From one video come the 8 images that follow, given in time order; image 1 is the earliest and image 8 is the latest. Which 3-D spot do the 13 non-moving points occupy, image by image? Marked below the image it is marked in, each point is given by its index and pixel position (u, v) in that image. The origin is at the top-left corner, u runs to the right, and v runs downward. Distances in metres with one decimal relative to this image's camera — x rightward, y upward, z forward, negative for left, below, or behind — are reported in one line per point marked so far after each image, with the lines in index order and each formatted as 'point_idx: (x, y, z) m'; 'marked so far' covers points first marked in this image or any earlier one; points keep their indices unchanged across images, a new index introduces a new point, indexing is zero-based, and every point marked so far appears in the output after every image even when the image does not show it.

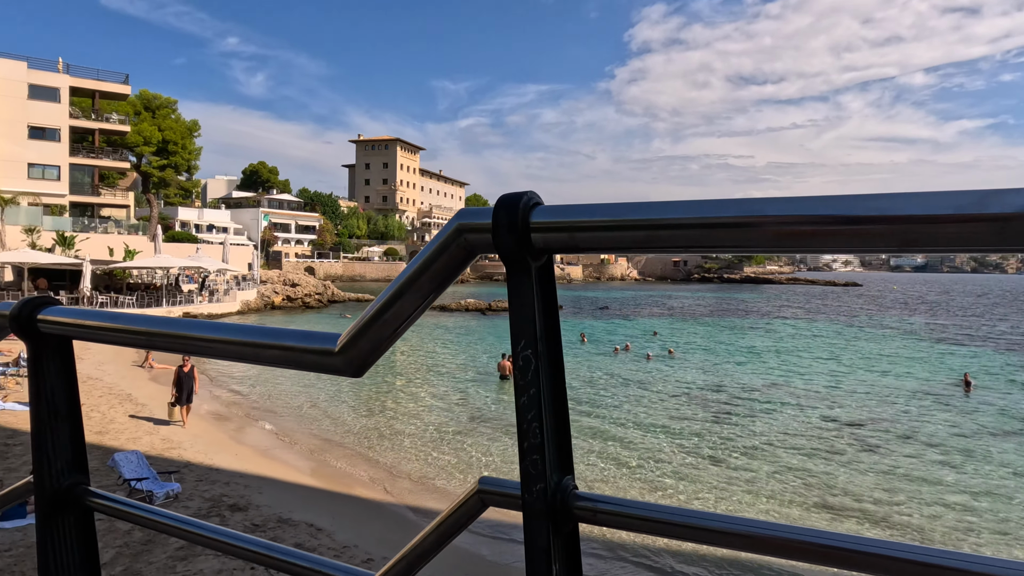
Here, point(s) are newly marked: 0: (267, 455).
0: (-5.0, -3.4, +13.6) m
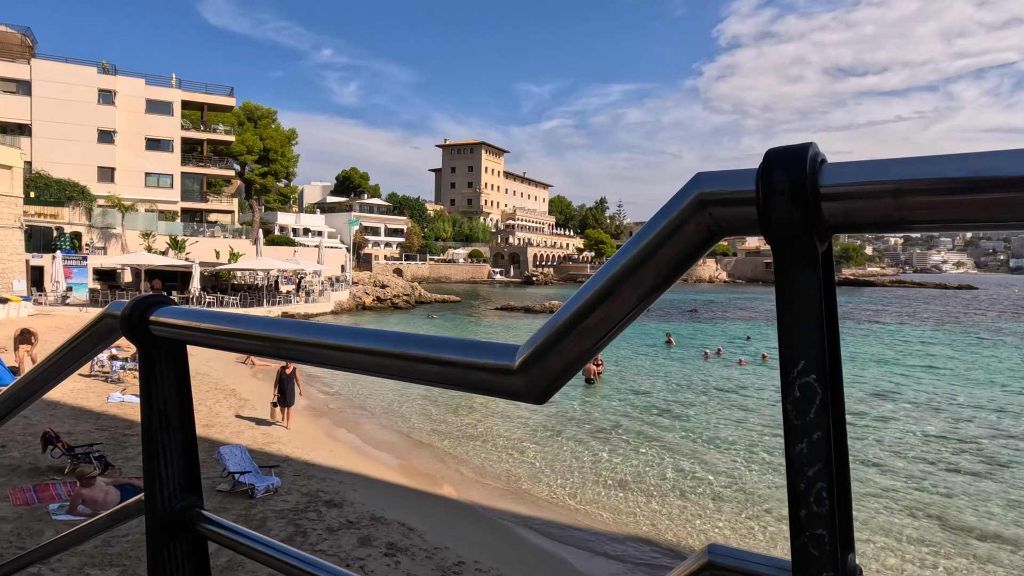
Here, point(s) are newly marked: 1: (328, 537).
0: (-3.1, -3.4, +13.9) m
1: (-2.4, -3.2, +8.6) m
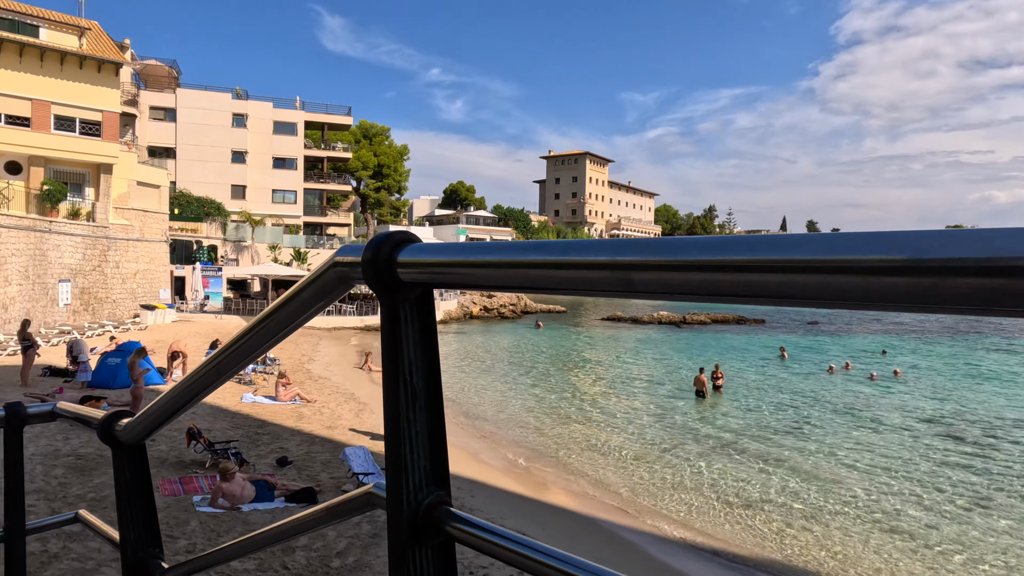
0: (-0.7, -3.5, +13.9) m
1: (-0.8, -3.3, +8.6) m
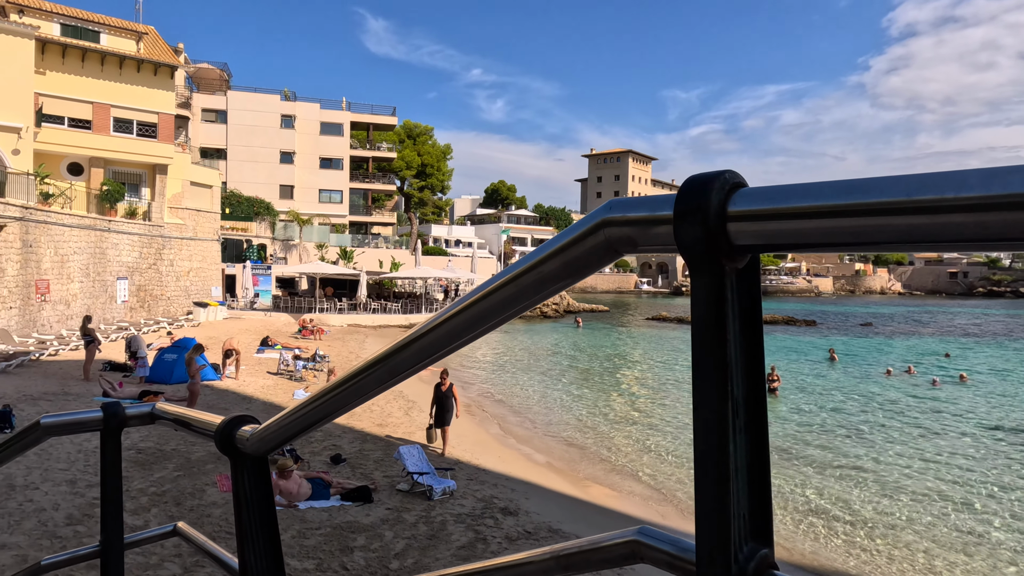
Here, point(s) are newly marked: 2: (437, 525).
0: (+0.3, -3.5, +13.7) m
1: (0.0, -3.2, +8.4) m
2: (-1.0, -3.1, +8.9) m
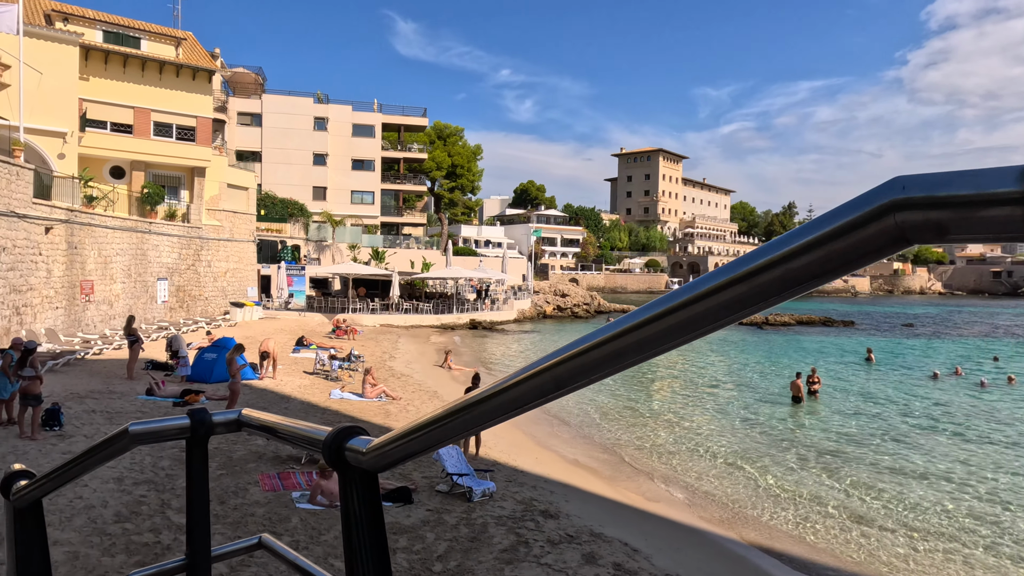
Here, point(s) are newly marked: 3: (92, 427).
0: (+1.1, -3.5, +13.5) m
1: (+0.5, -3.2, +8.2) m
2: (-0.4, -3.1, +8.8) m
3: (-7.4, -2.5, +11.8) m
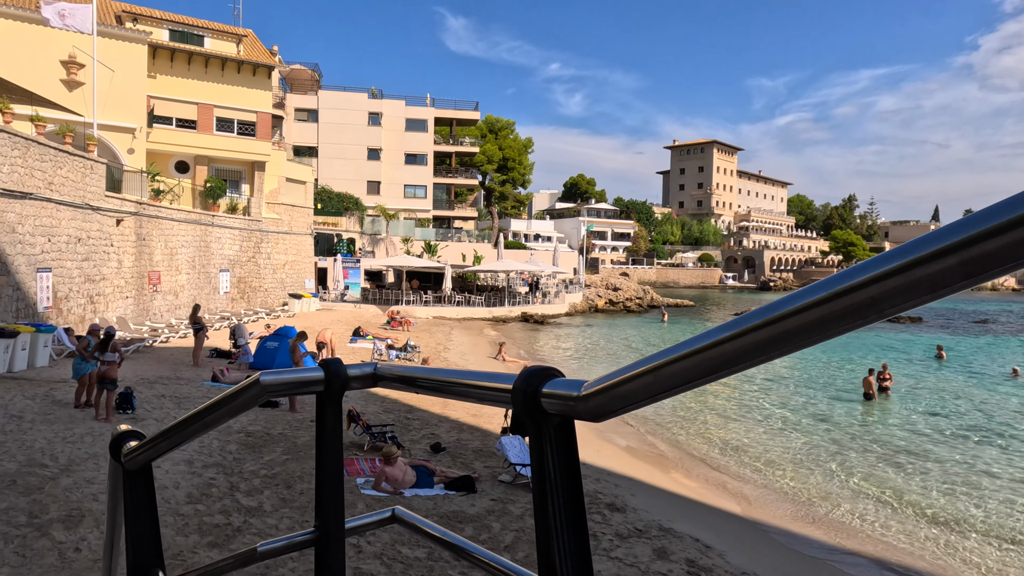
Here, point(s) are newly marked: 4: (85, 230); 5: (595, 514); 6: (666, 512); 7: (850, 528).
0: (+2.3, -3.3, +13.2) m
1: (+1.3, -3.1, +8.0) m
2: (+0.4, -3.0, +8.6) m
3: (-6.3, -2.2, +12.1) m
4: (-10.7, +1.4, +16.7) m
5: (+1.1, -3.0, +9.0) m
6: (+2.2, -3.2, +9.6) m
7: (+5.3, -3.8, +10.5) m
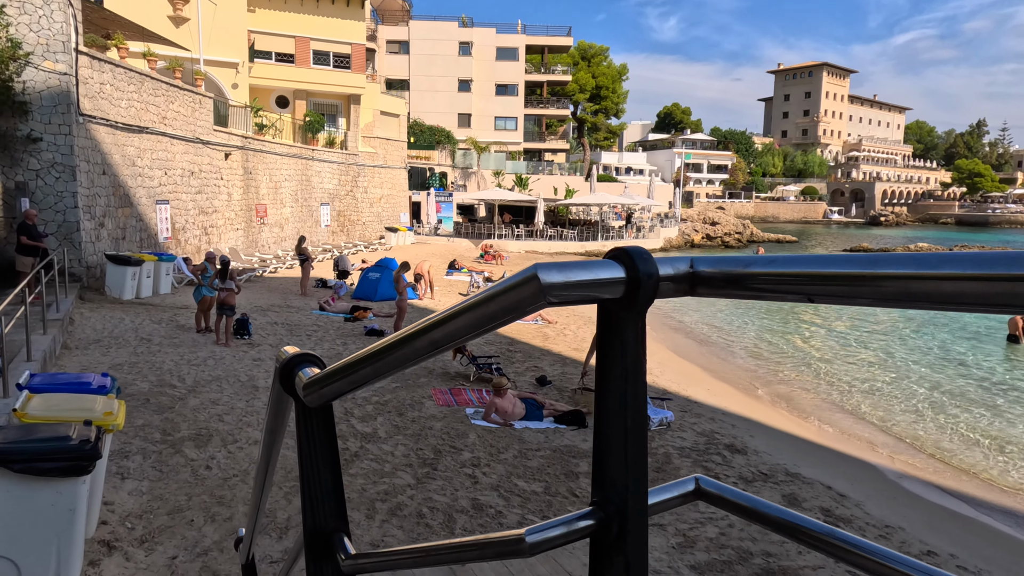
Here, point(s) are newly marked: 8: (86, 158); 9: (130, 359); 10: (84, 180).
0: (+4.3, -2.0, +12.5) m
1: (+2.6, -2.2, +7.5) m
2: (+1.8, -2.1, +8.2) m
3: (-4.4, -0.9, +12.5) m
4: (-8.1, +3.2, +17.2) m
5: (+2.6, -2.1, +8.5) m
6: (+3.7, -2.3, +9.0) m
7: (+6.9, -2.8, +9.5) m
8: (-7.9, +2.4, +12.4) m
9: (-5.7, -1.1, +10.0) m
10: (-7.8, +1.9, +12.2) m
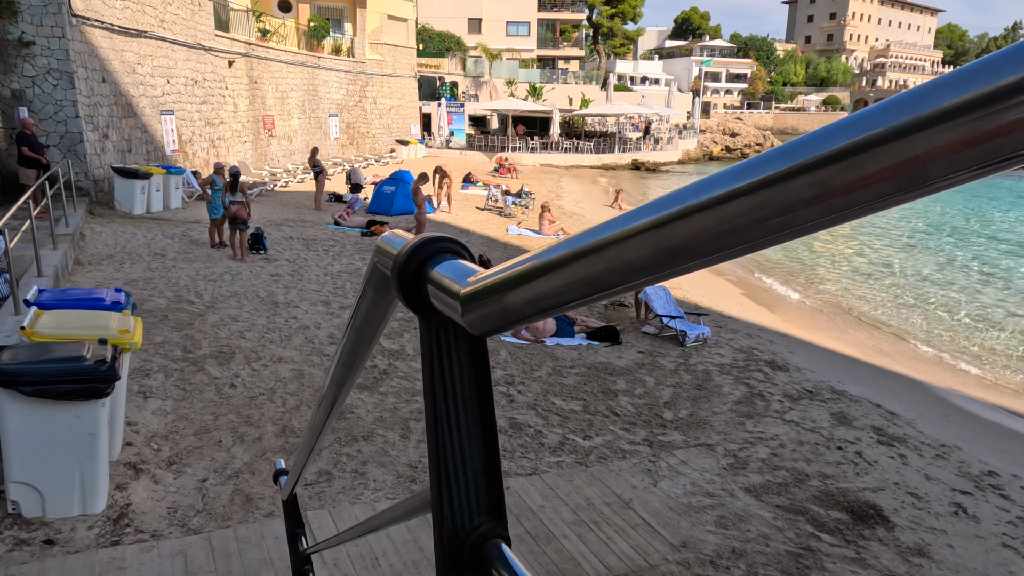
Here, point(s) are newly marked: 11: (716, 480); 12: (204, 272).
0: (+4.7, -0.4, +12.1) m
1: (+3.0, -1.3, +7.2) m
2: (+2.2, -1.0, +7.9) m
3: (-4.0, +0.6, +12.1) m
4: (-7.6, +5.3, +16.3) m
5: (+3.0, -1.0, +8.1) m
6: (+4.1, -1.1, +8.6) m
7: (+7.3, -1.5, +9.2) m
8: (-7.5, +3.9, +11.6) m
9: (-5.3, +0.2, +9.7) m
10: (-7.4, +3.4, +11.4) m
11: (+1.7, -1.6, +5.5) m
12: (-4.7, +0.2, +10.2) m
